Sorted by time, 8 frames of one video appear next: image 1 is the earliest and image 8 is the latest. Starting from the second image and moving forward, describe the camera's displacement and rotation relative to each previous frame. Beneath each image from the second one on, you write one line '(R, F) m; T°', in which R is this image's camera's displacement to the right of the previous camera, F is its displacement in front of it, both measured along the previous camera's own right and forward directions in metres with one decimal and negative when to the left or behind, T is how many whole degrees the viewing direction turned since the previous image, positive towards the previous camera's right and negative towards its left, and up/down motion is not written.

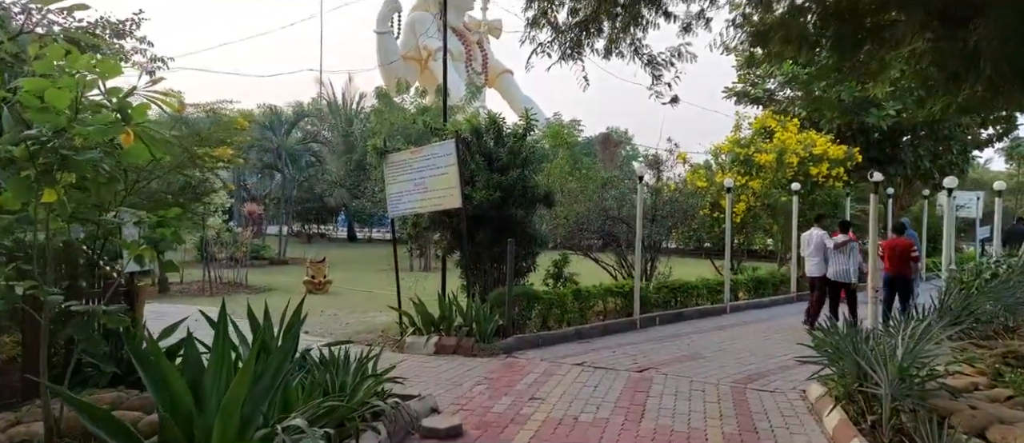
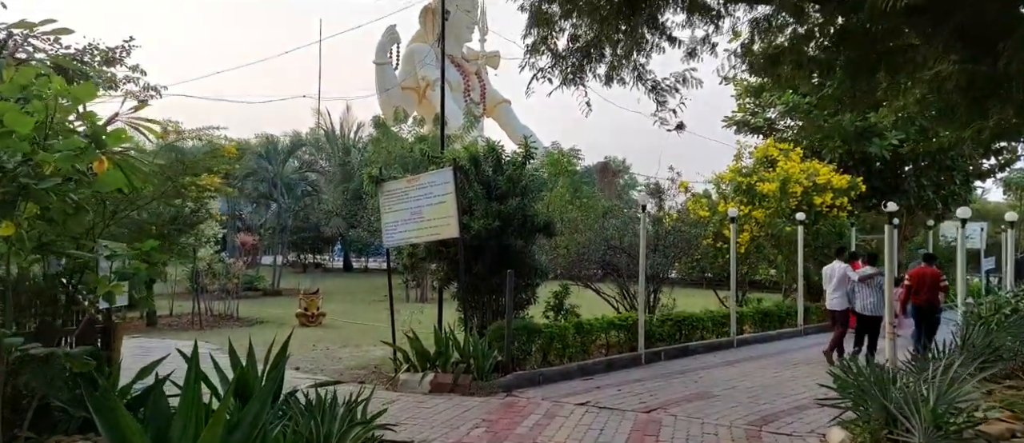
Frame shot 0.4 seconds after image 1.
(0.0, +0.3) m; 0°
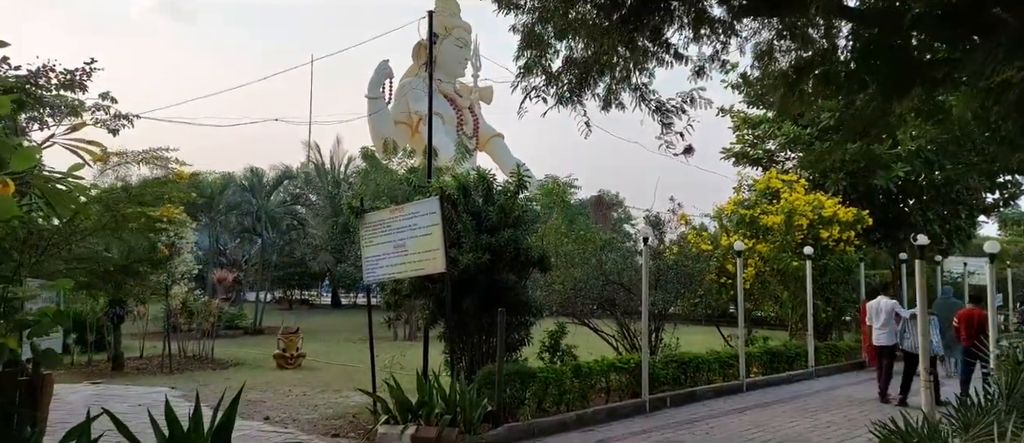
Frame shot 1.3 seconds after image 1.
(0.0, +0.7) m; 0°
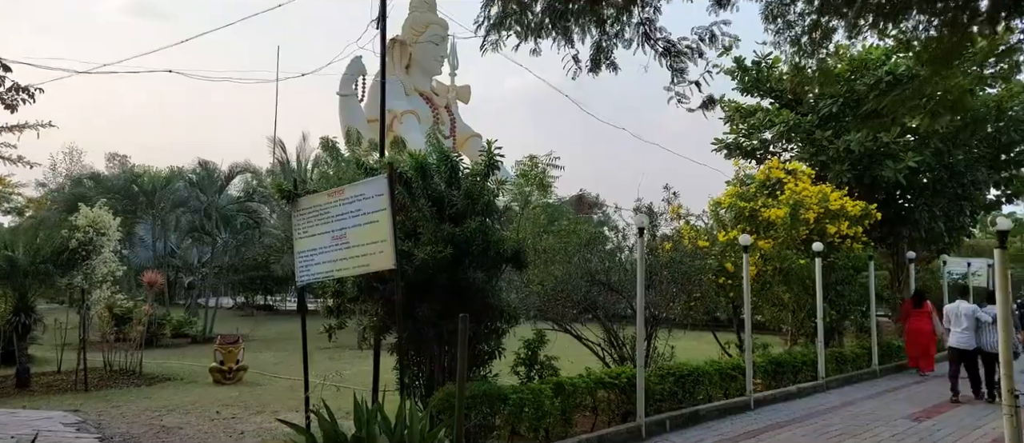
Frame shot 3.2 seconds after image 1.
(+0.1, +1.5) m; +2°
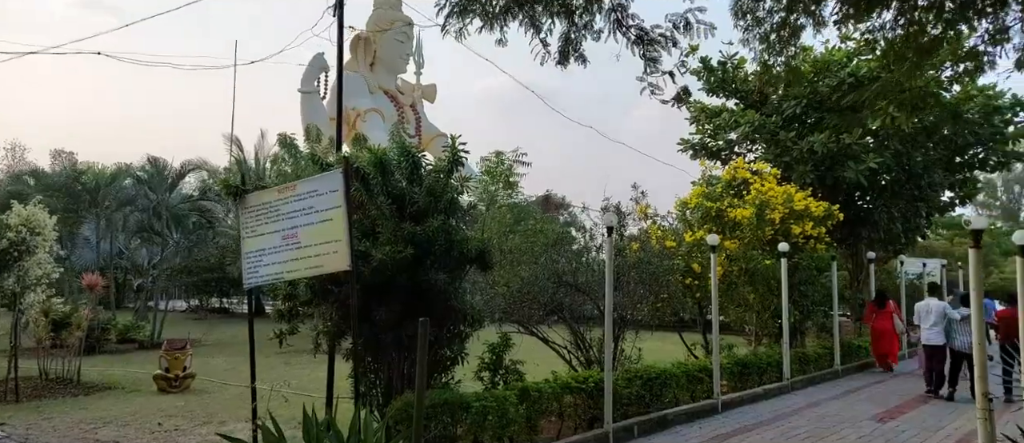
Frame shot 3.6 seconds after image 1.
(0.0, +0.3) m; +3°
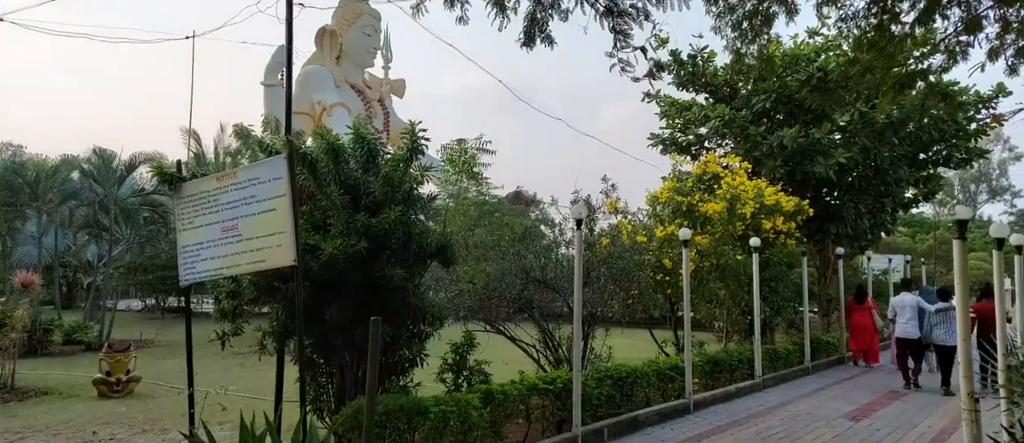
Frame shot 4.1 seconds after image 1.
(0.0, +0.4) m; +2°
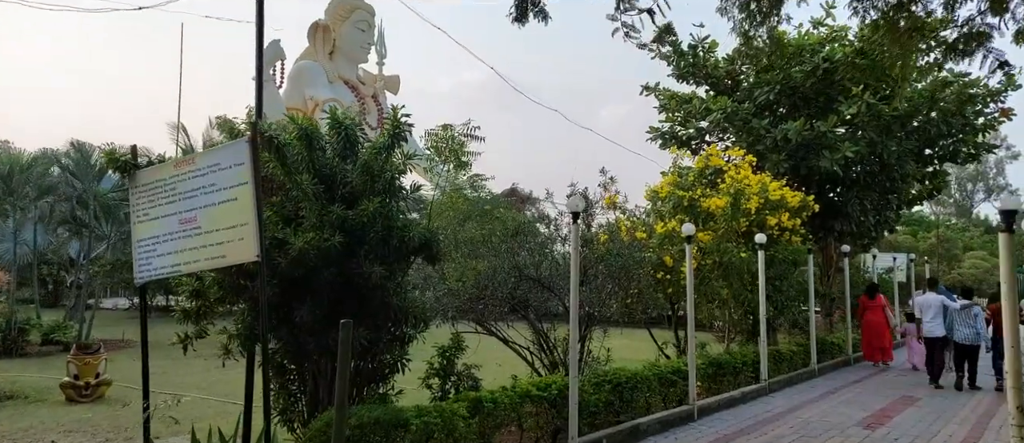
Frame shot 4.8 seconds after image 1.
(0.0, +0.5) m; 0°
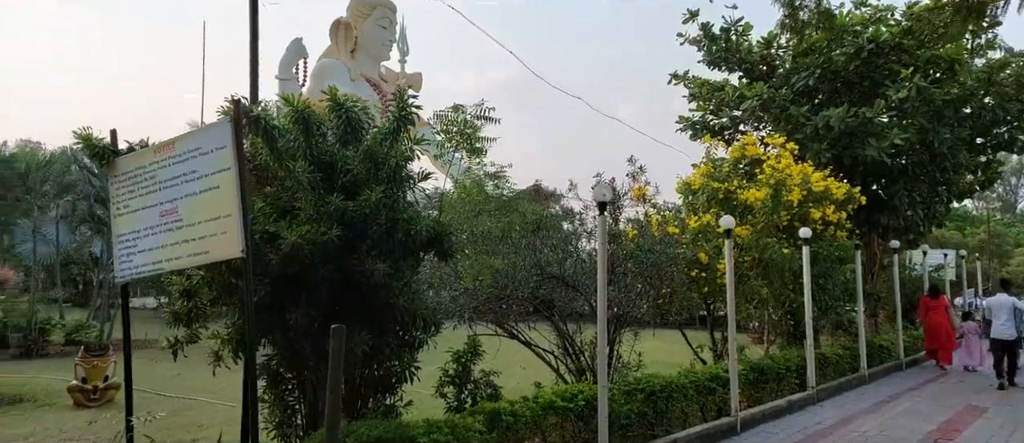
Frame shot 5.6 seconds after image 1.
(+0.1, +0.6) m; -2°
